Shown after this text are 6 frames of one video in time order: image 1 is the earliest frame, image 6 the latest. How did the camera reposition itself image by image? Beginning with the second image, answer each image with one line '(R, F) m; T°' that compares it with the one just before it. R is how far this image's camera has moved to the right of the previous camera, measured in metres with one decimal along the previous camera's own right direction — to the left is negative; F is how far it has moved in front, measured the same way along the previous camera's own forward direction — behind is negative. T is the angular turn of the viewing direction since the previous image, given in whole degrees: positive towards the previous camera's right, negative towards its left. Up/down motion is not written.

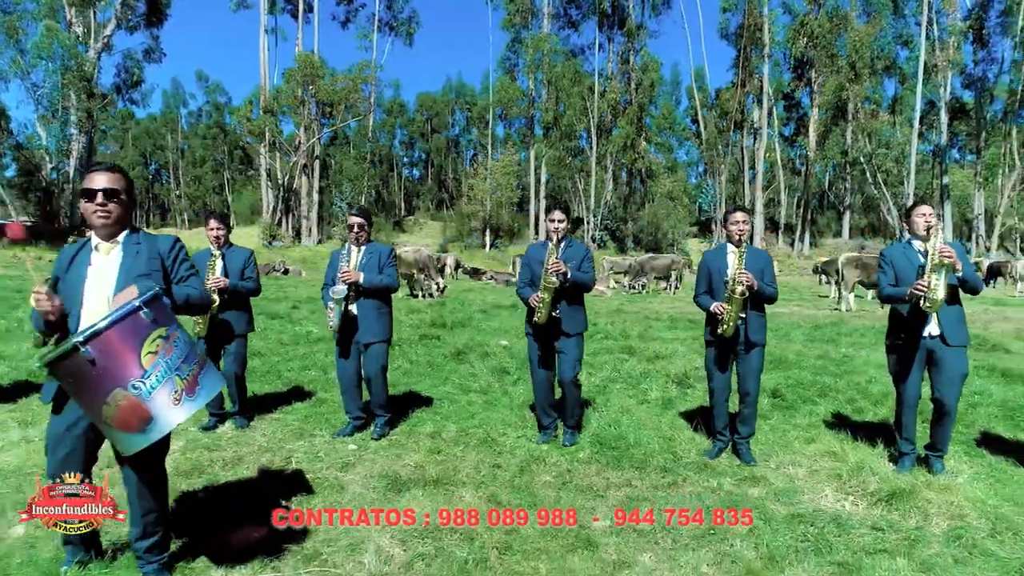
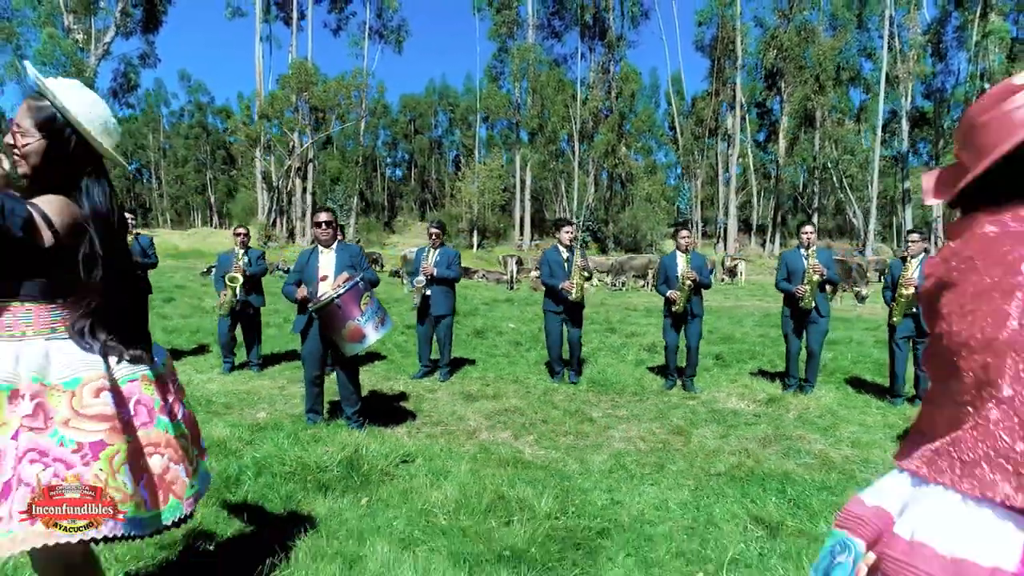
(-0.5, -2.7) m; +2°
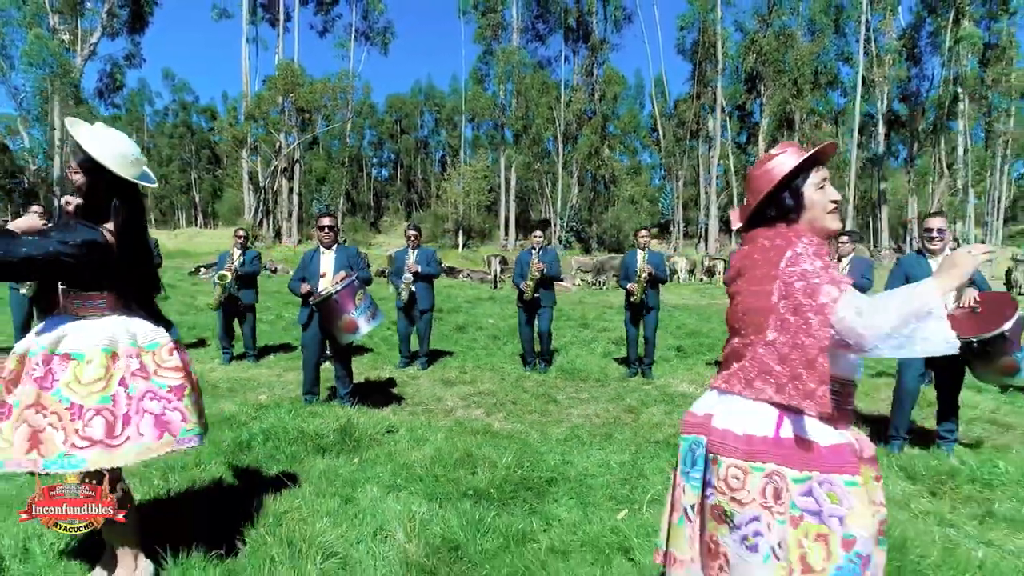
(+0.1, -0.8) m; +1°
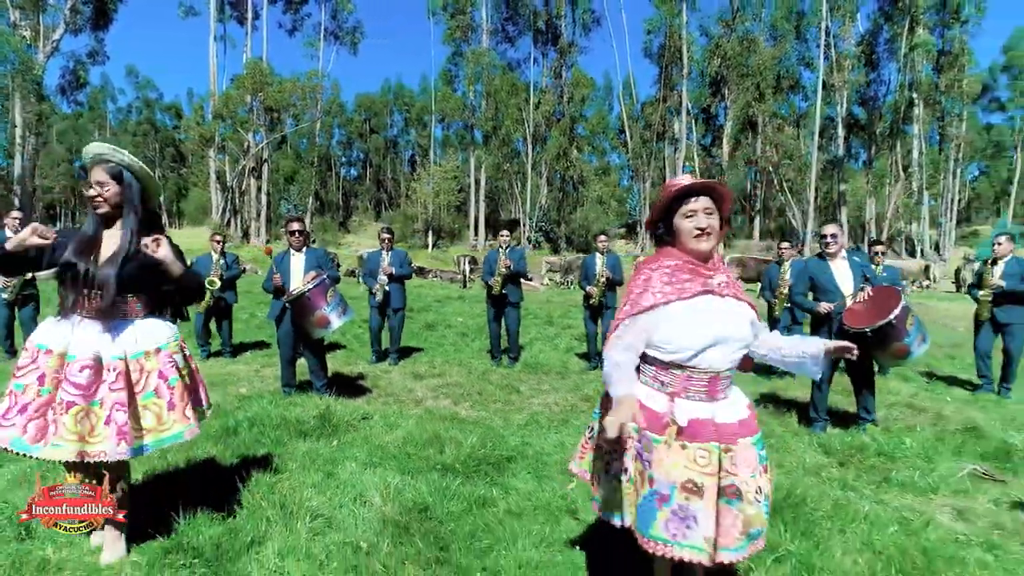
(0.0, -0.6) m; +2°
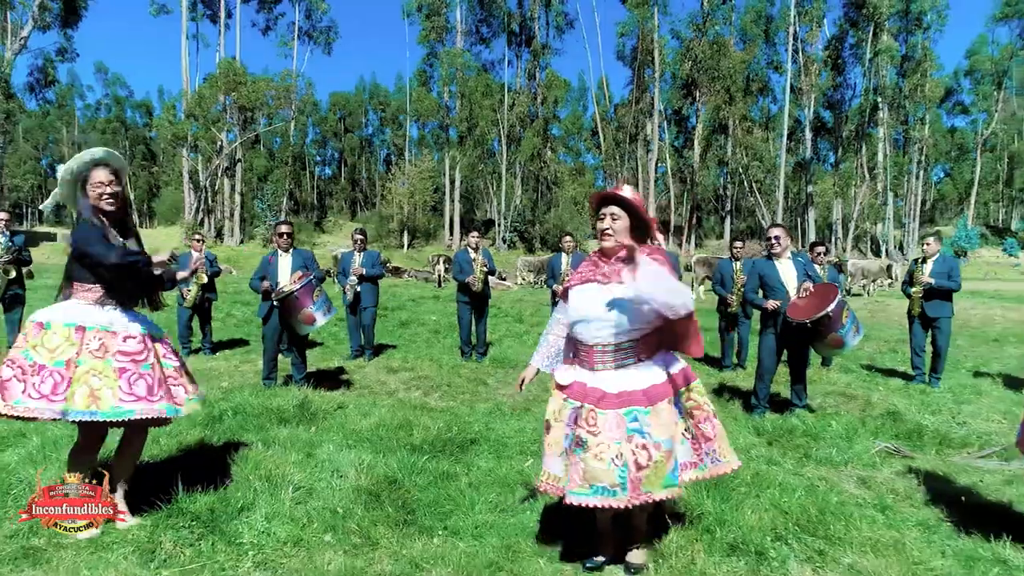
(+0.1, -0.5) m; +2°
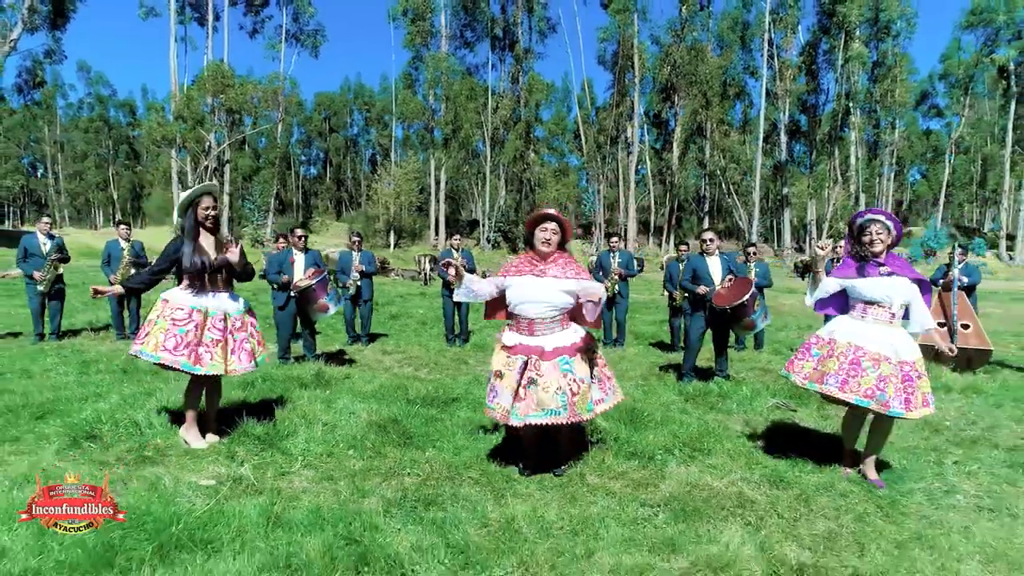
(+0.1, -1.5) m; +1°
